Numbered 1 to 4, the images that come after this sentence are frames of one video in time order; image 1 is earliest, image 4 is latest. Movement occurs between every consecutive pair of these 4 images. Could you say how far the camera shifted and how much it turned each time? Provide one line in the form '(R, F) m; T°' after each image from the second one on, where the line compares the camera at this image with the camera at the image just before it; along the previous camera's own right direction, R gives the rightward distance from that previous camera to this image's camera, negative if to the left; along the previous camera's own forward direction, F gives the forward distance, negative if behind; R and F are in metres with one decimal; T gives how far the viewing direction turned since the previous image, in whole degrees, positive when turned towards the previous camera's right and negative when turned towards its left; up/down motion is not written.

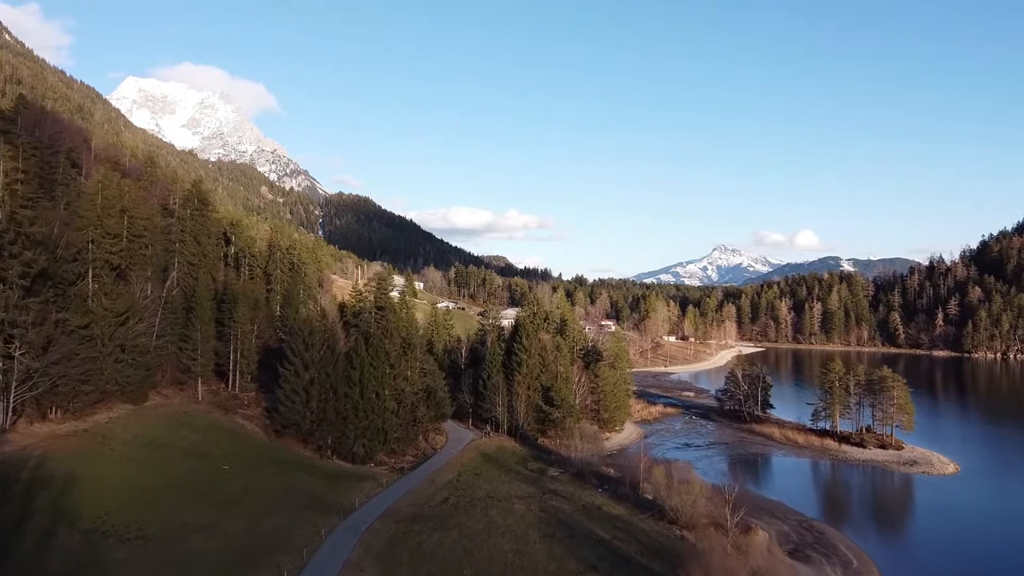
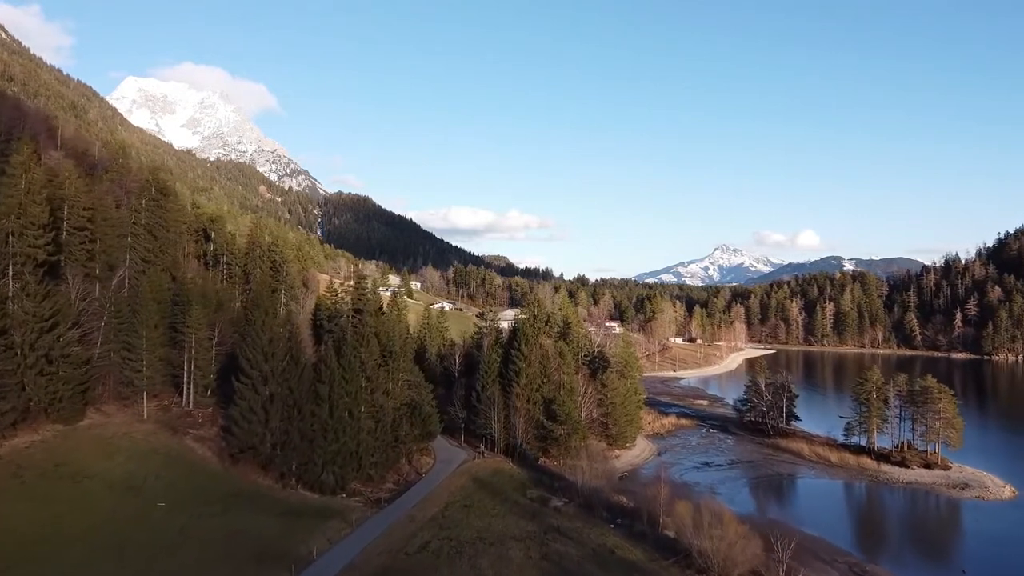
(+0.4, +8.1) m; 0°
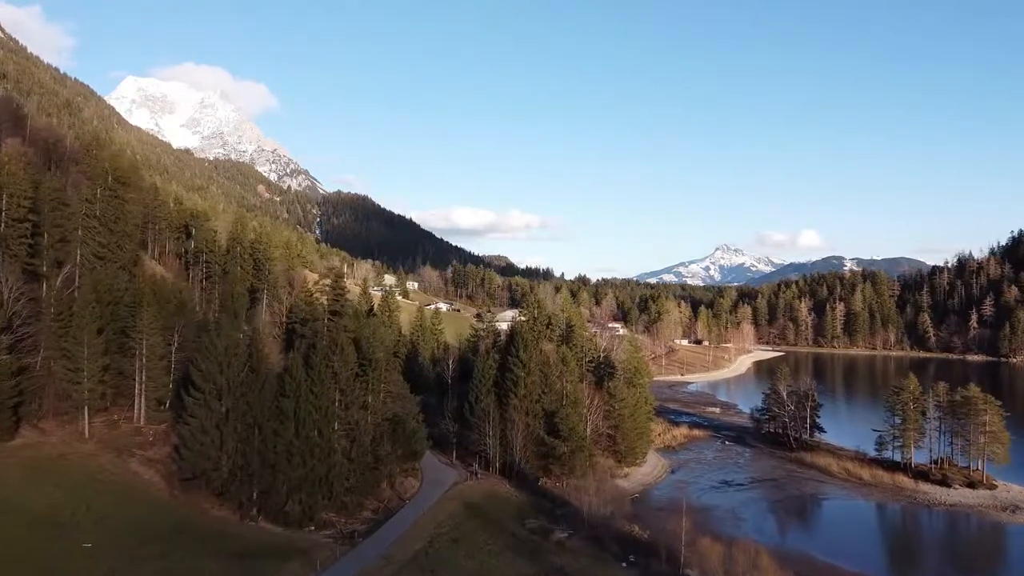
(+0.3, +6.4) m; 0°
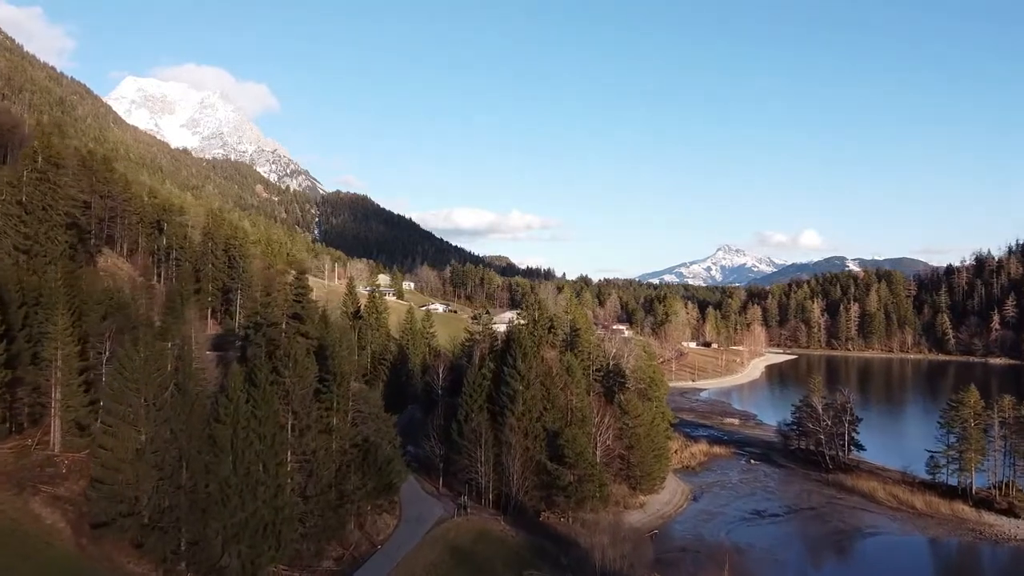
(+0.3, +8.2) m; 0°
